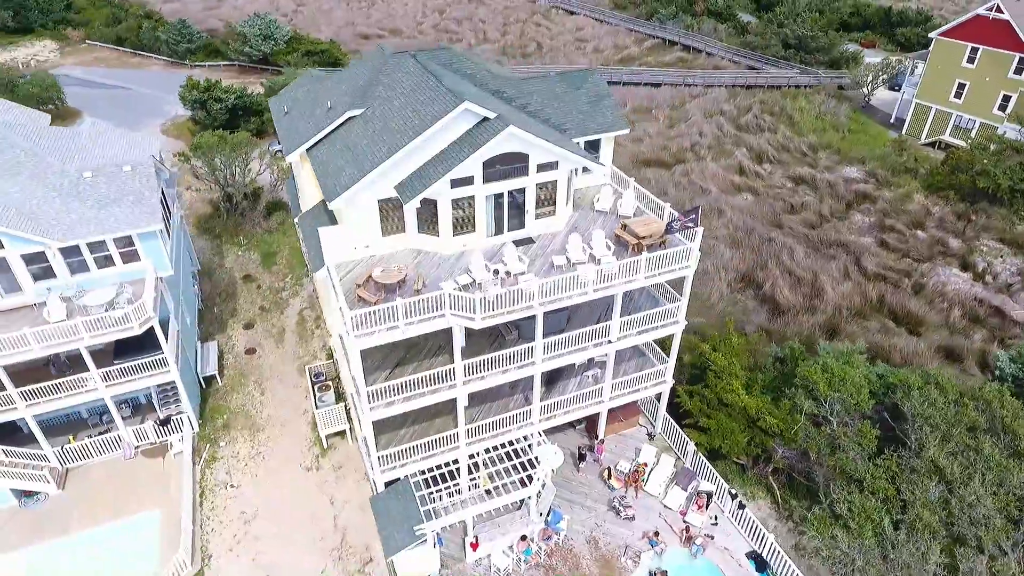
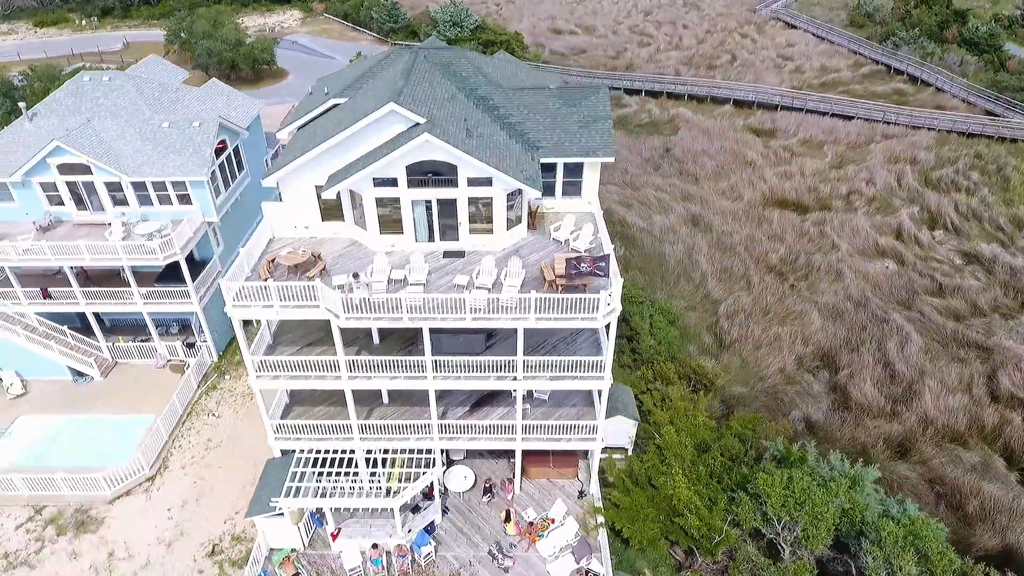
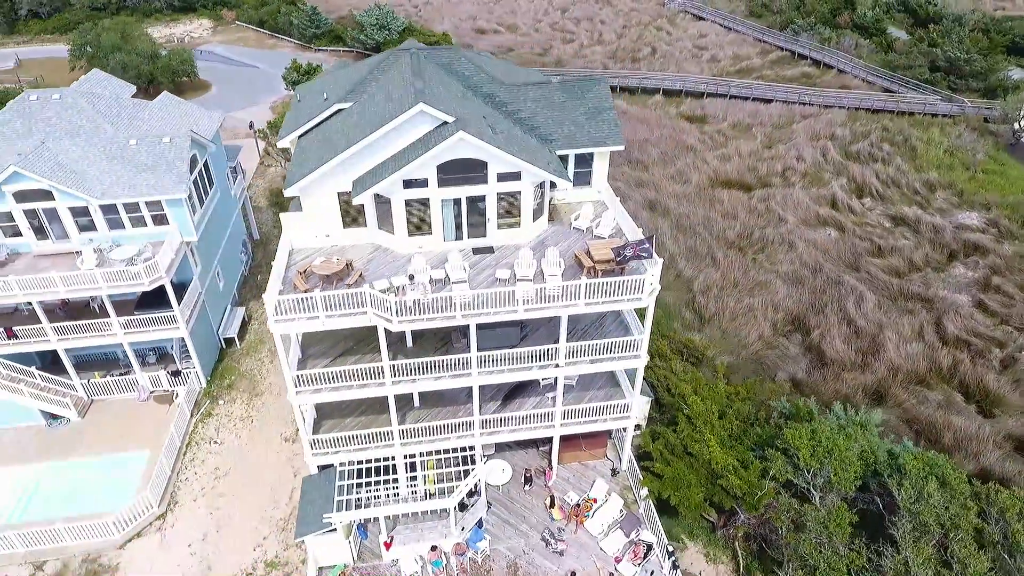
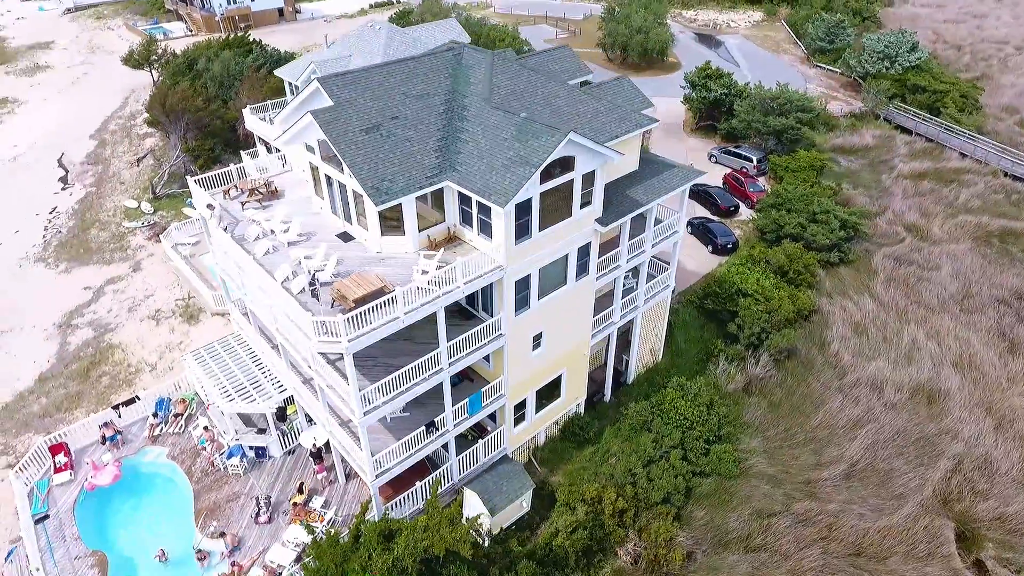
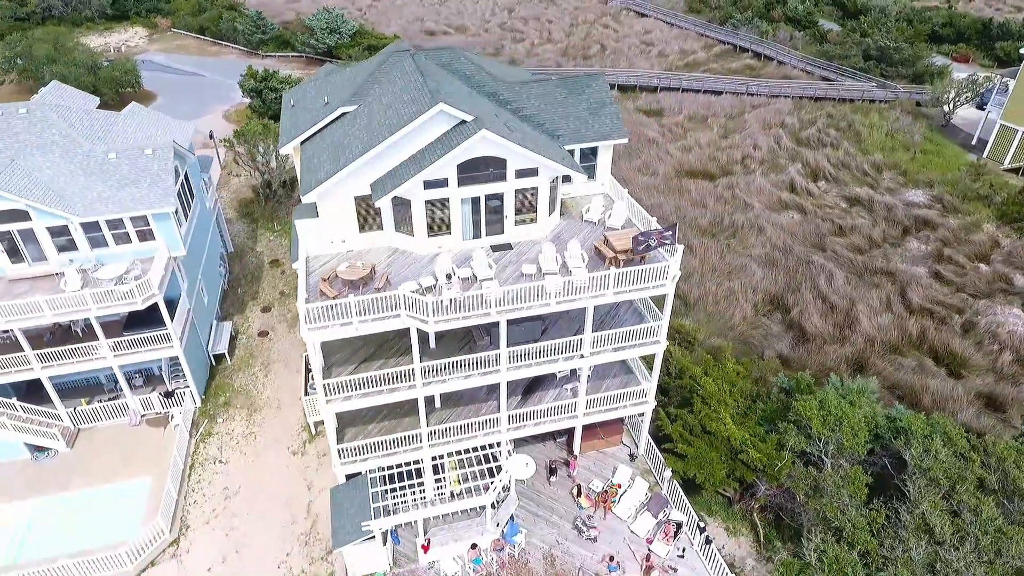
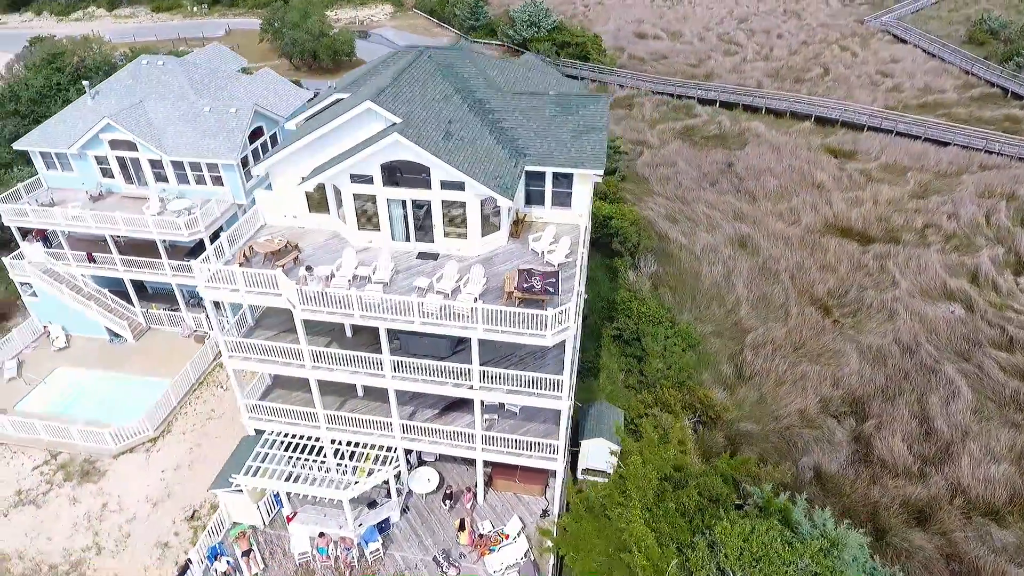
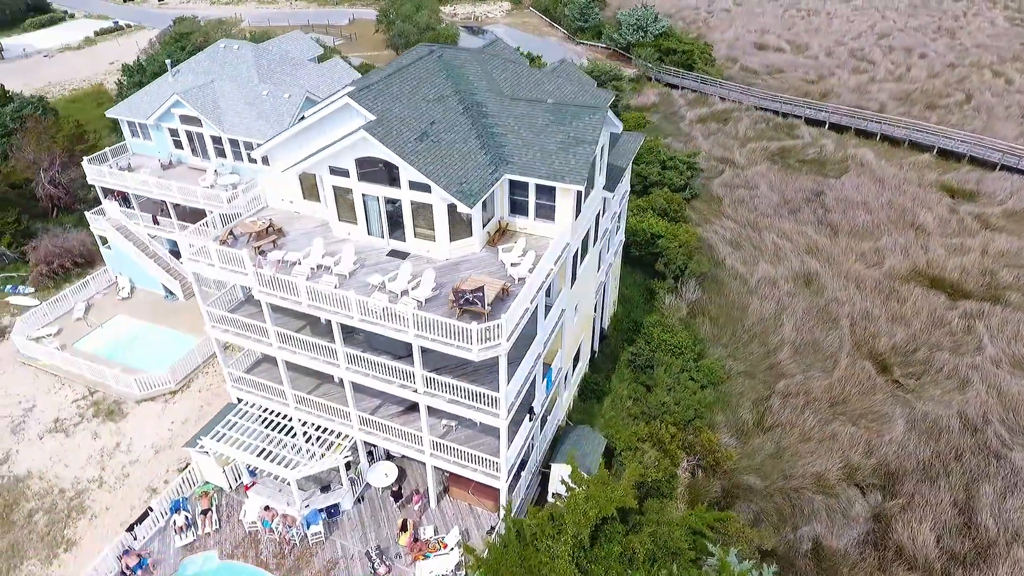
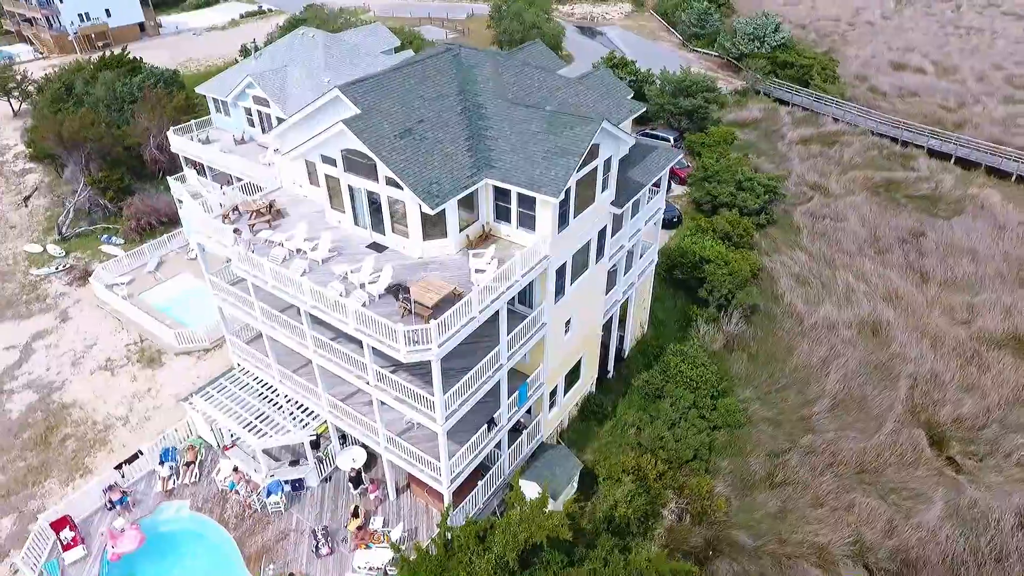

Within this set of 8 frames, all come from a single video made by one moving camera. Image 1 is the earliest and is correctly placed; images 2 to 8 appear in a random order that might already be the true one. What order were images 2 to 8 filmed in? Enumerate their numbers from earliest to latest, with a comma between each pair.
5, 3, 2, 6, 7, 8, 4
